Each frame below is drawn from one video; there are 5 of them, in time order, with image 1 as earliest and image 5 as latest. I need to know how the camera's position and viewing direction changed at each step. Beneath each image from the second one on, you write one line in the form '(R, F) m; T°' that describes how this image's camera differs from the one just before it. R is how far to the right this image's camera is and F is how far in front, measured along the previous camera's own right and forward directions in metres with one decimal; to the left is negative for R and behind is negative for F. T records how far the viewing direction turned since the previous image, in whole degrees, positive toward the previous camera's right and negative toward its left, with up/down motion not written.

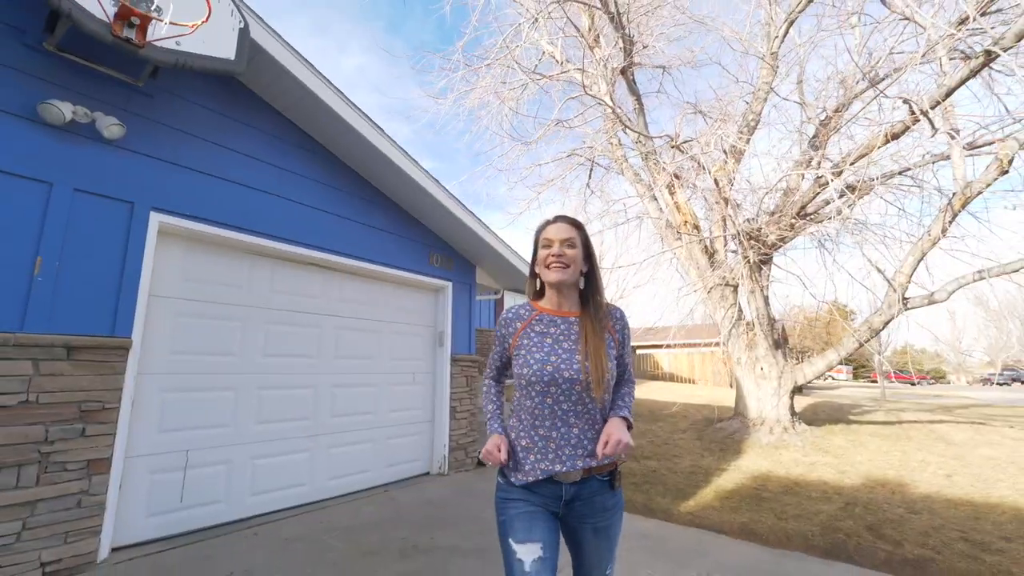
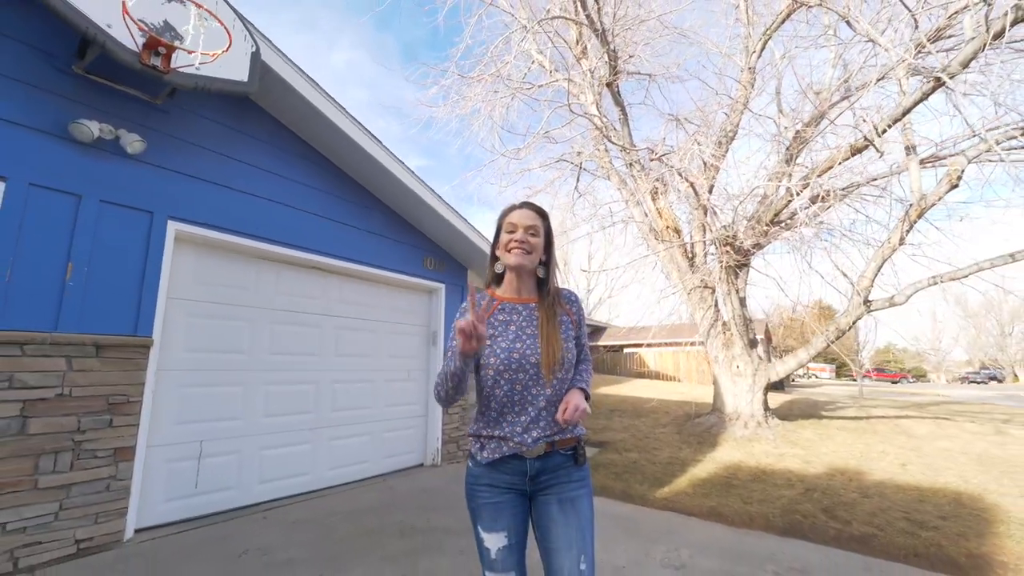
(0.0, -0.3) m; +1°
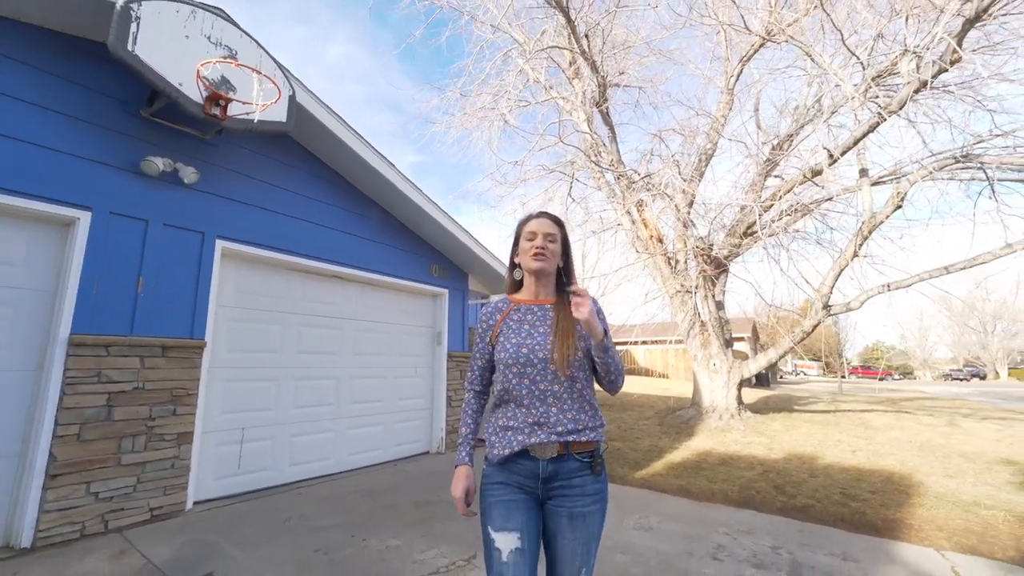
(0.0, -0.6) m; +1°
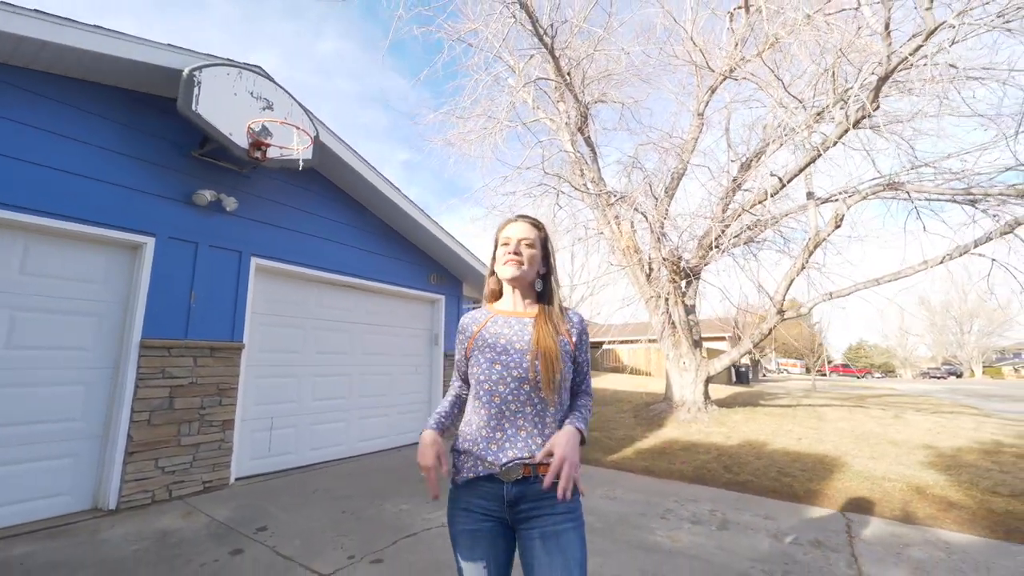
(0.0, -0.7) m; +1°
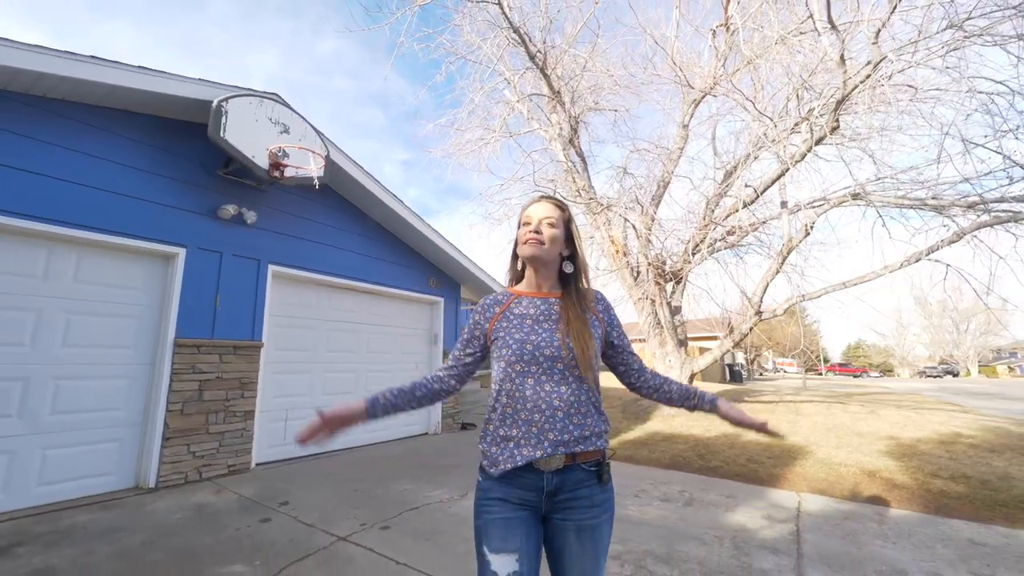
(+0.1, -0.5) m; 0°
